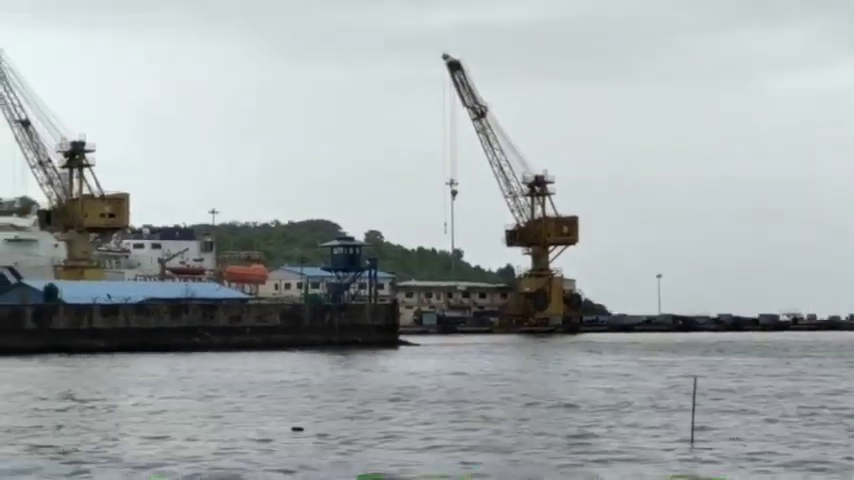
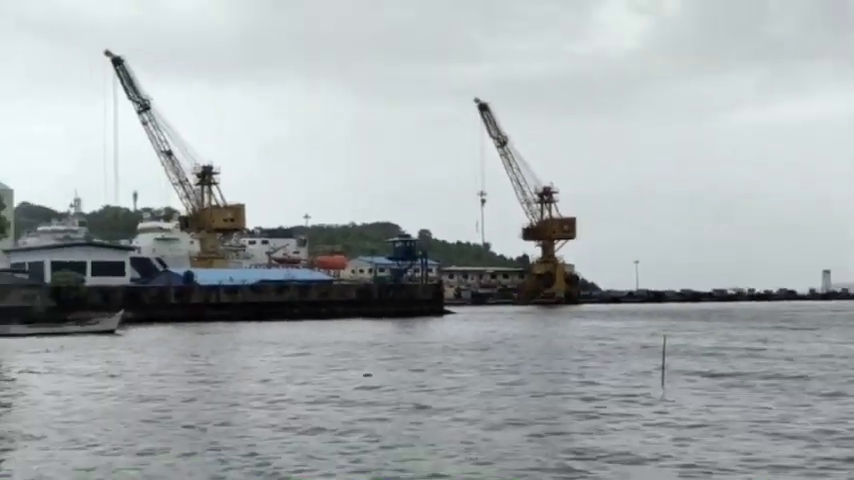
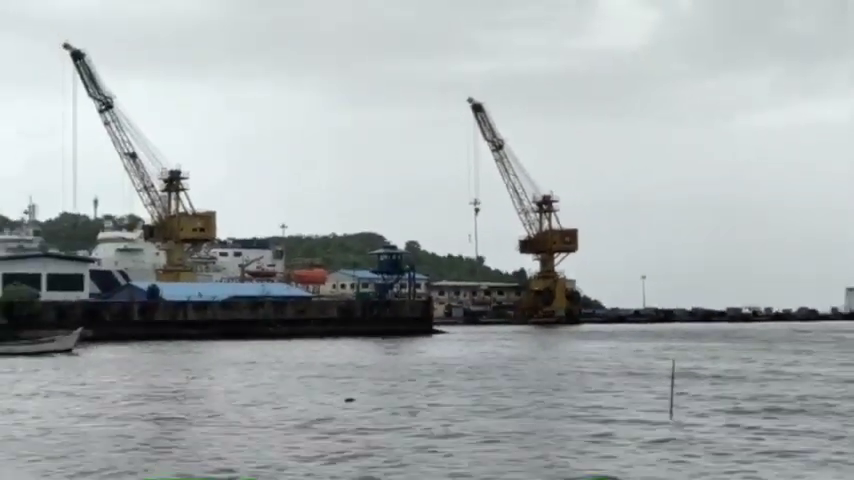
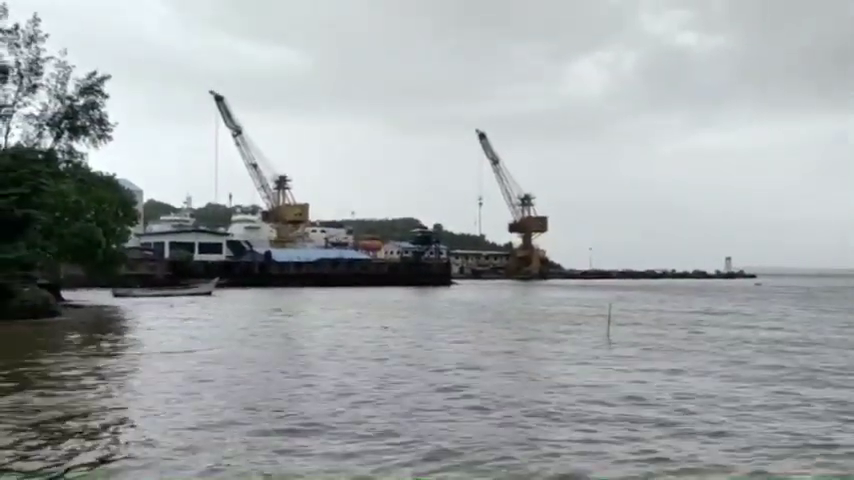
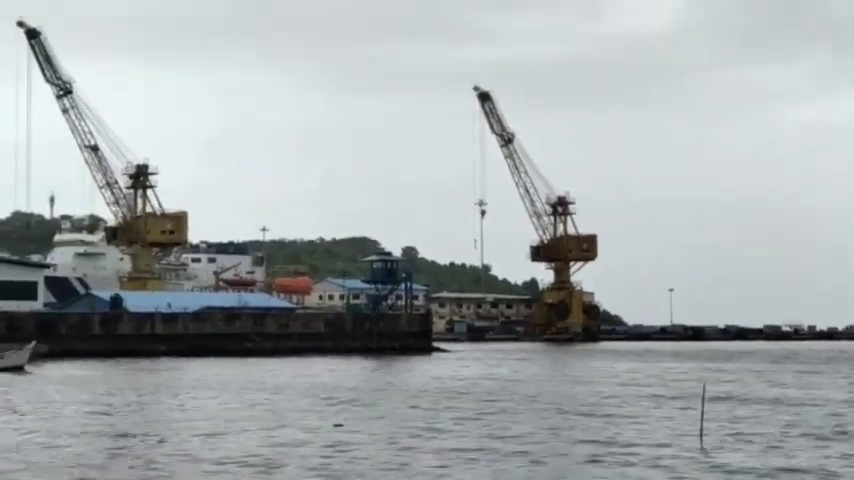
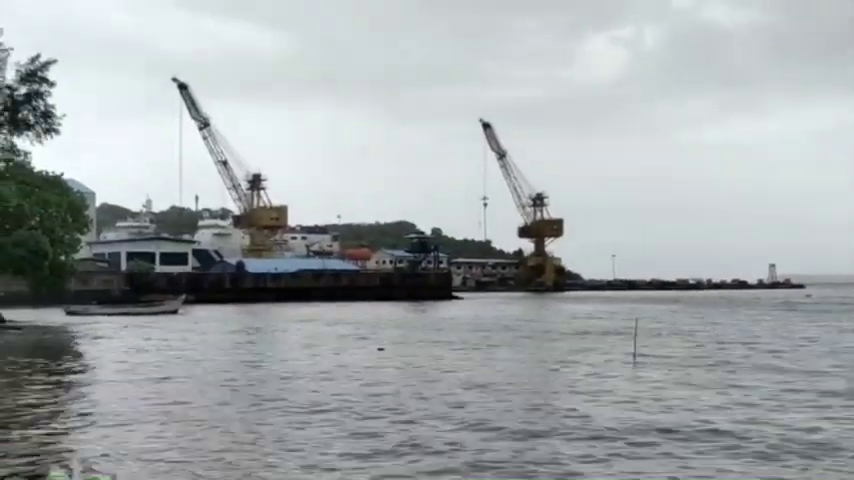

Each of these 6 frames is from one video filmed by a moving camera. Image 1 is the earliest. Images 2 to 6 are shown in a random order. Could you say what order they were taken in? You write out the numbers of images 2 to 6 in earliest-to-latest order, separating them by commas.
5, 3, 2, 6, 4
